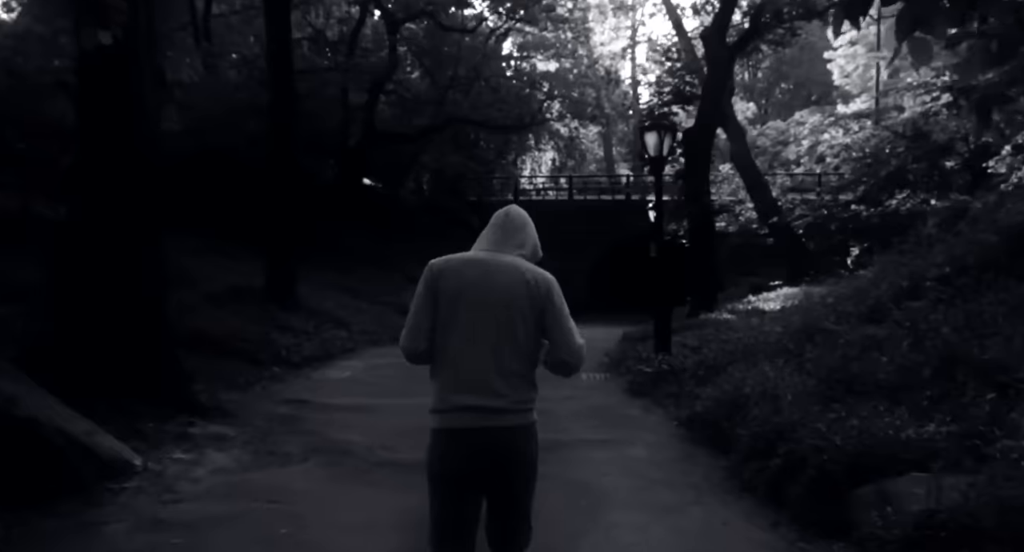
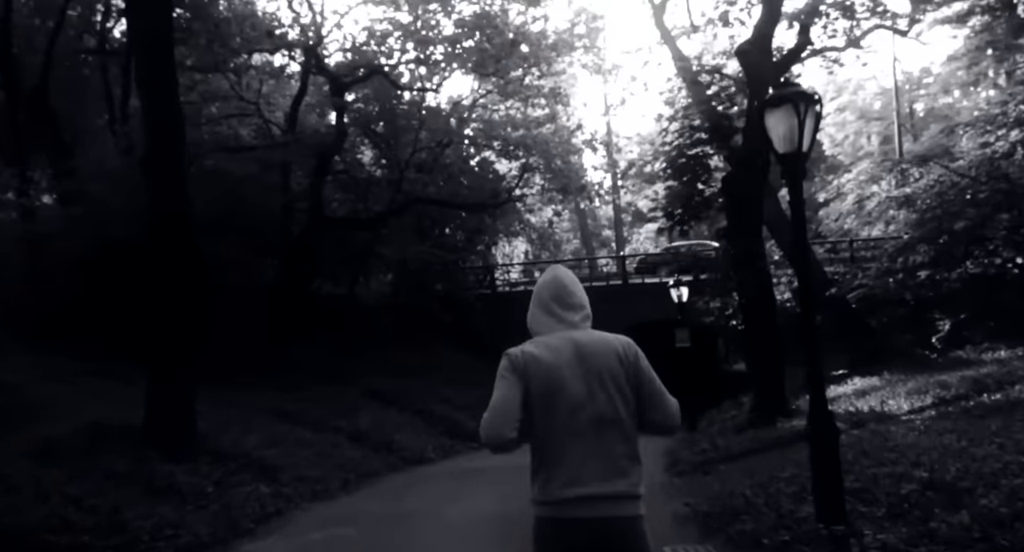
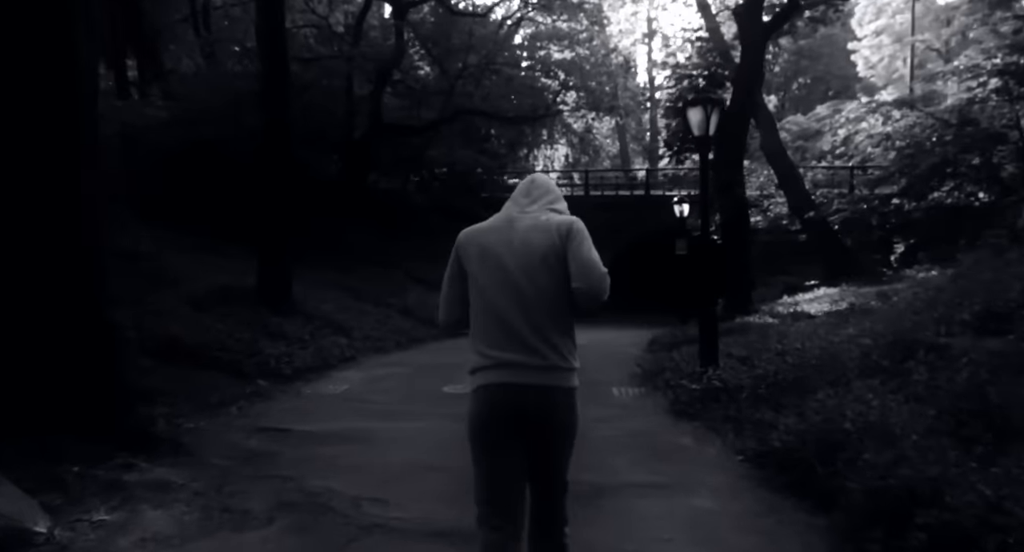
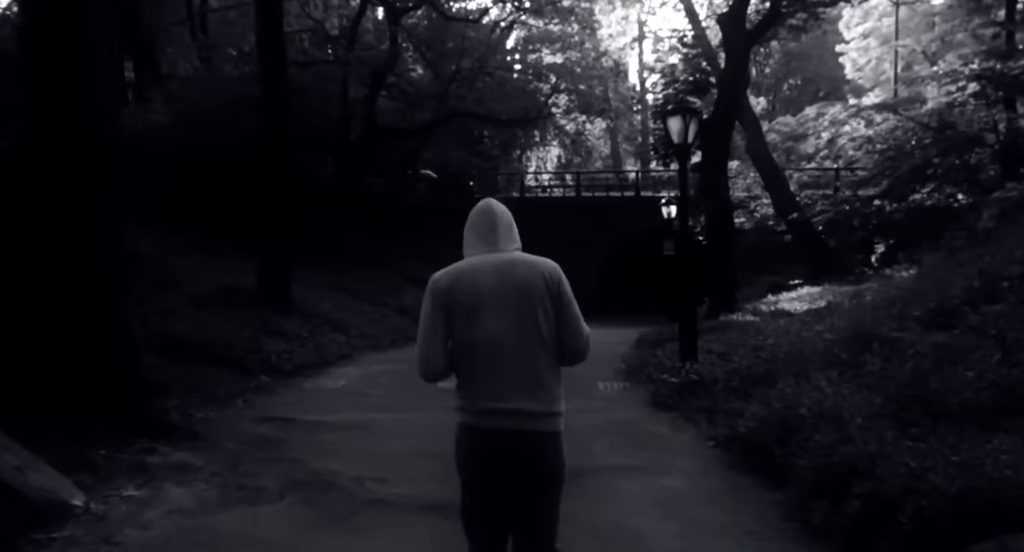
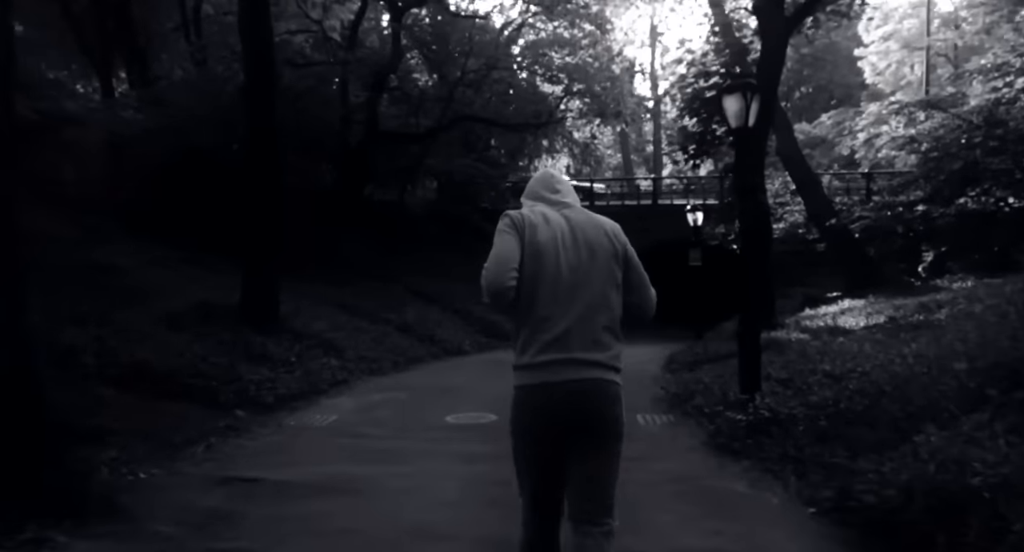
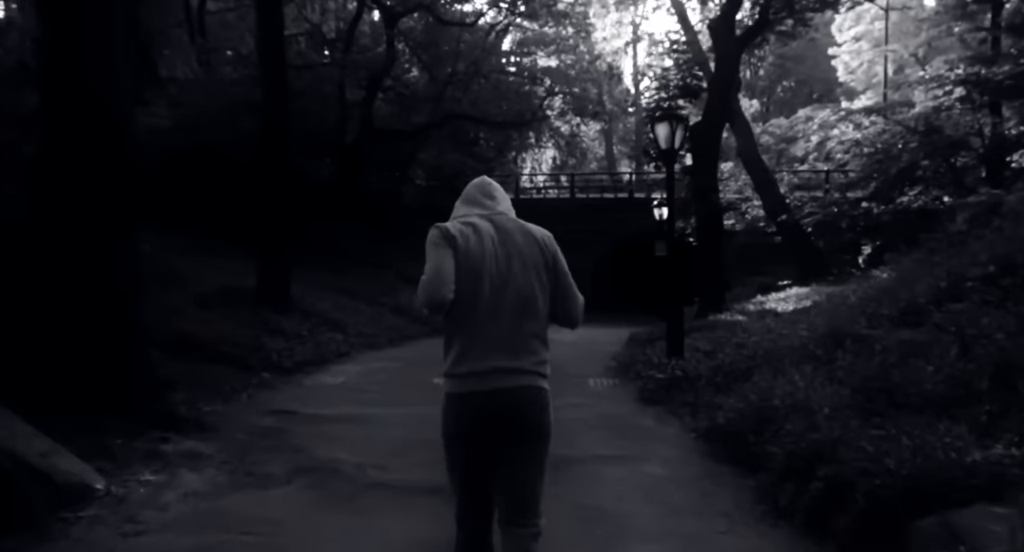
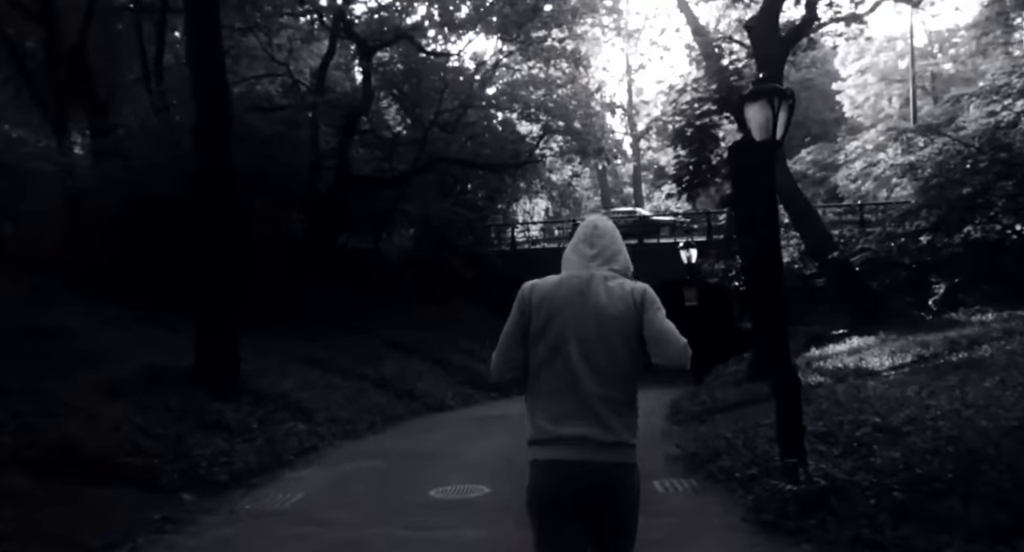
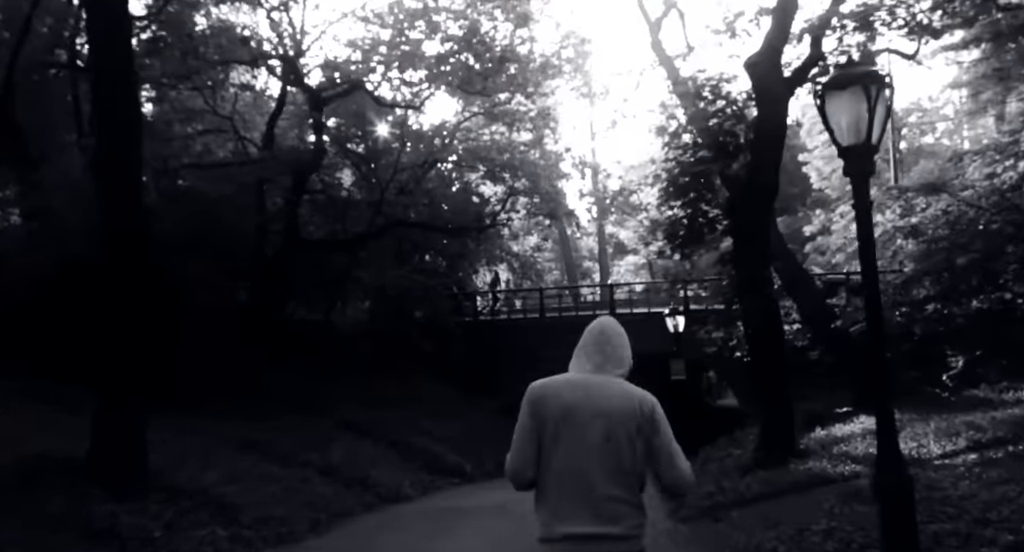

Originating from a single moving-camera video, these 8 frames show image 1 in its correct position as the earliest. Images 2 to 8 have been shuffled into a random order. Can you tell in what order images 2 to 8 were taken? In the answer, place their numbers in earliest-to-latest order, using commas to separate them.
6, 4, 3, 5, 7, 2, 8
